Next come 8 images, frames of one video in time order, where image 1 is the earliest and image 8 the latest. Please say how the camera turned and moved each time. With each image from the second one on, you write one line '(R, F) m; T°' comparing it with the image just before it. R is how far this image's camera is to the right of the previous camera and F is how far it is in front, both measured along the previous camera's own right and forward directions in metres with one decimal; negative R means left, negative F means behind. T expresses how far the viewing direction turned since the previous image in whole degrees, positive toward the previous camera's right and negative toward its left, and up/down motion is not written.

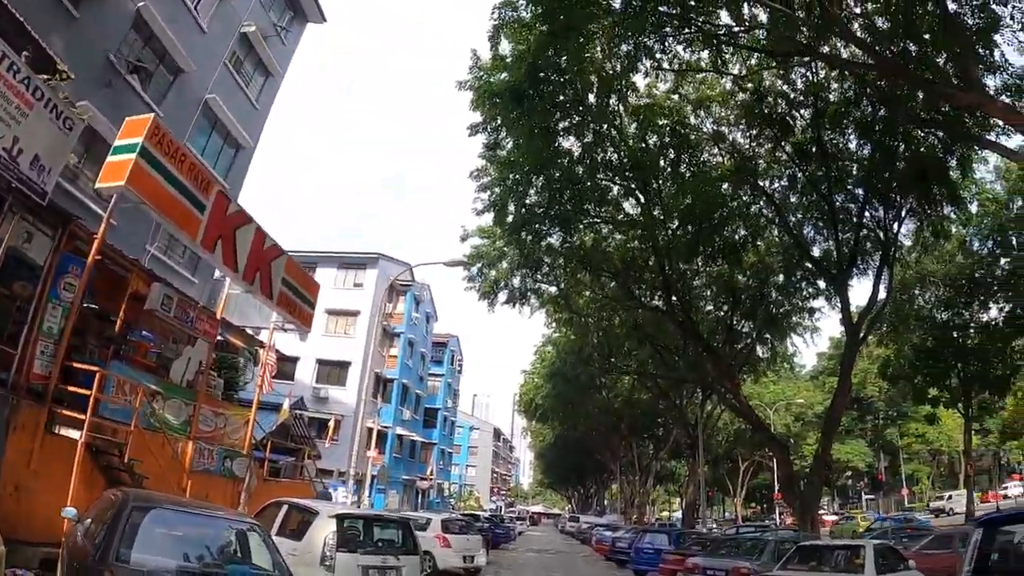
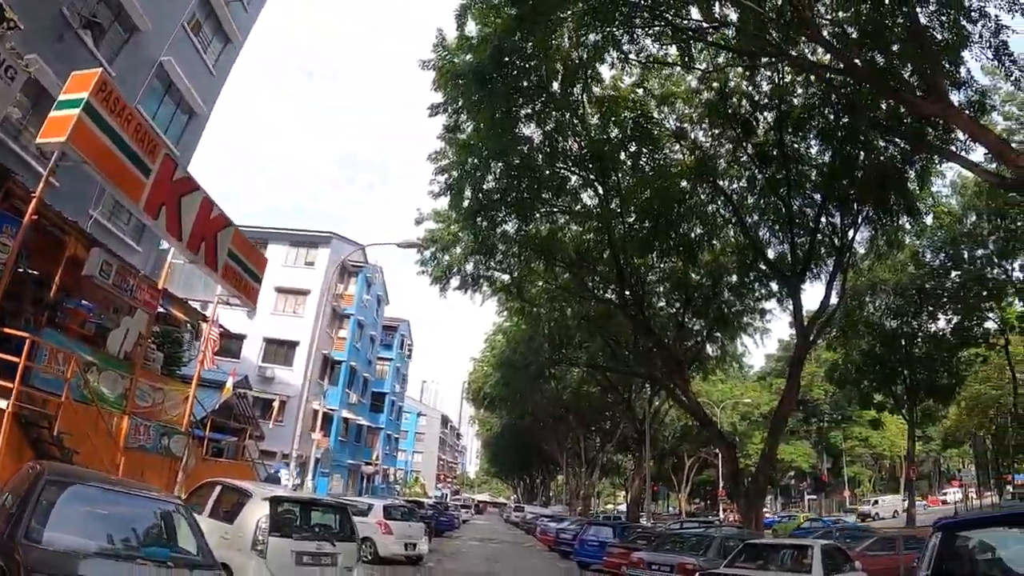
(0.0, +0.2) m; +3°
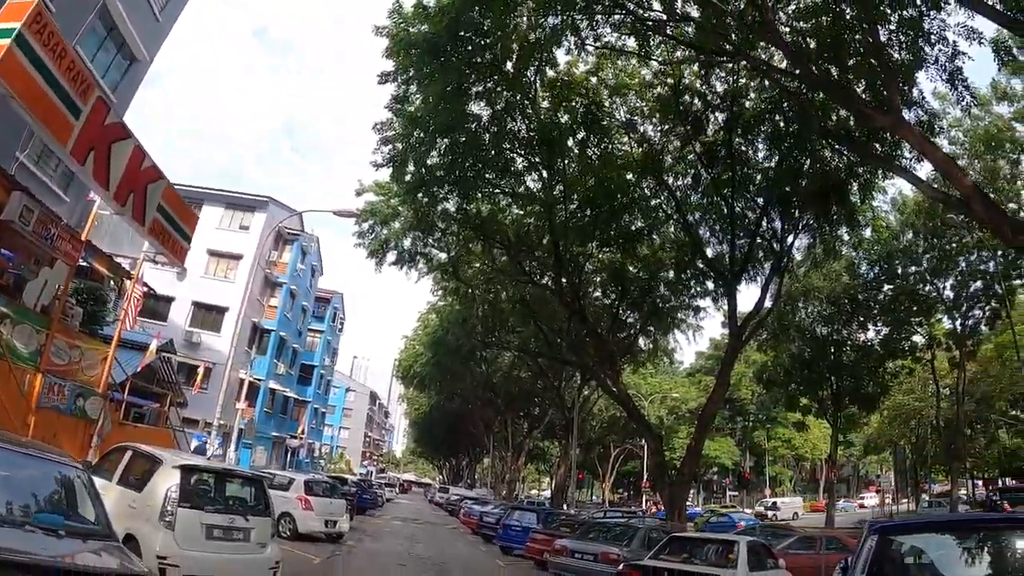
(0.0, +0.2) m; +5°
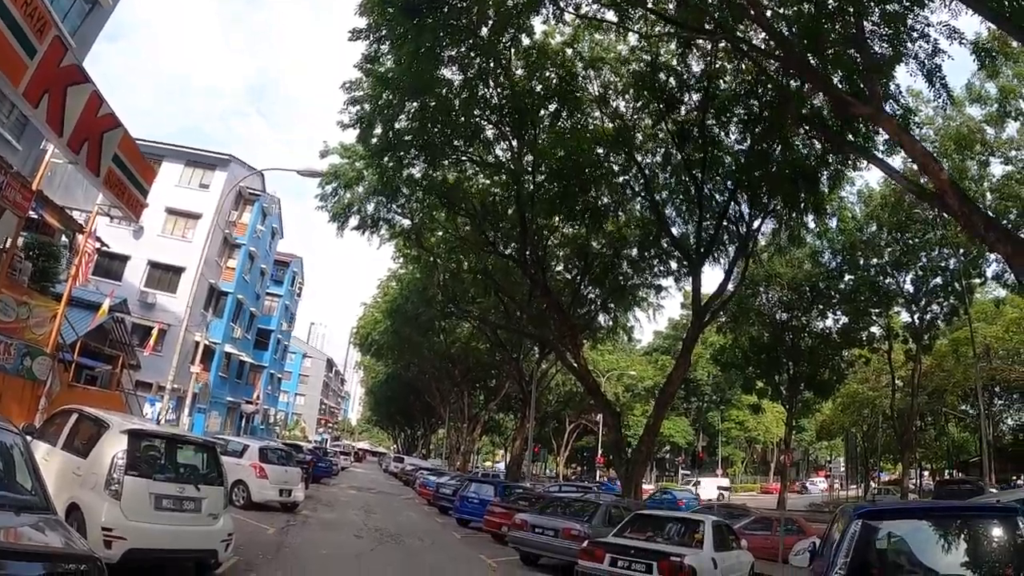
(-0.1, +0.2) m; +3°
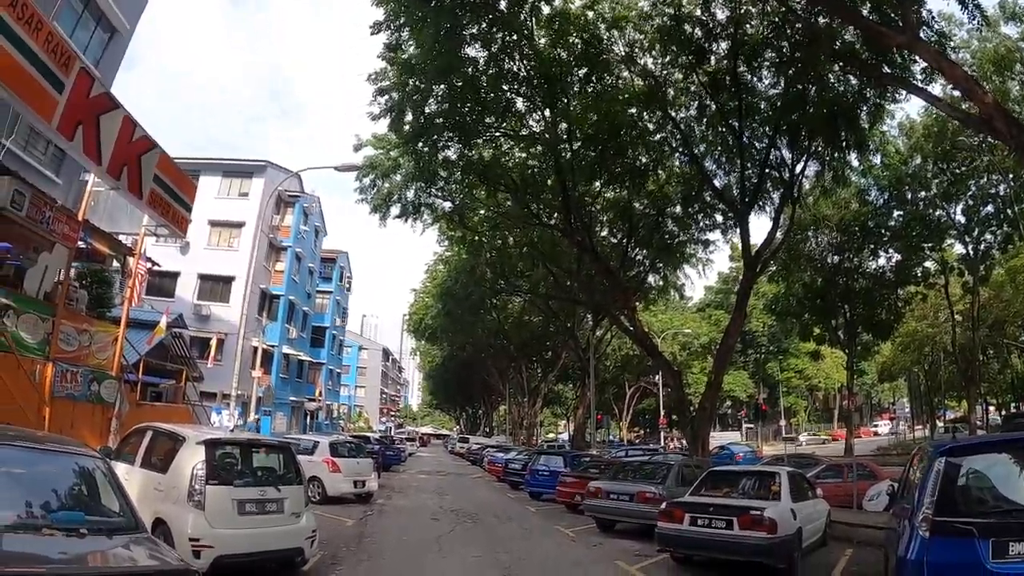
(0.0, 0.0) m; -4°
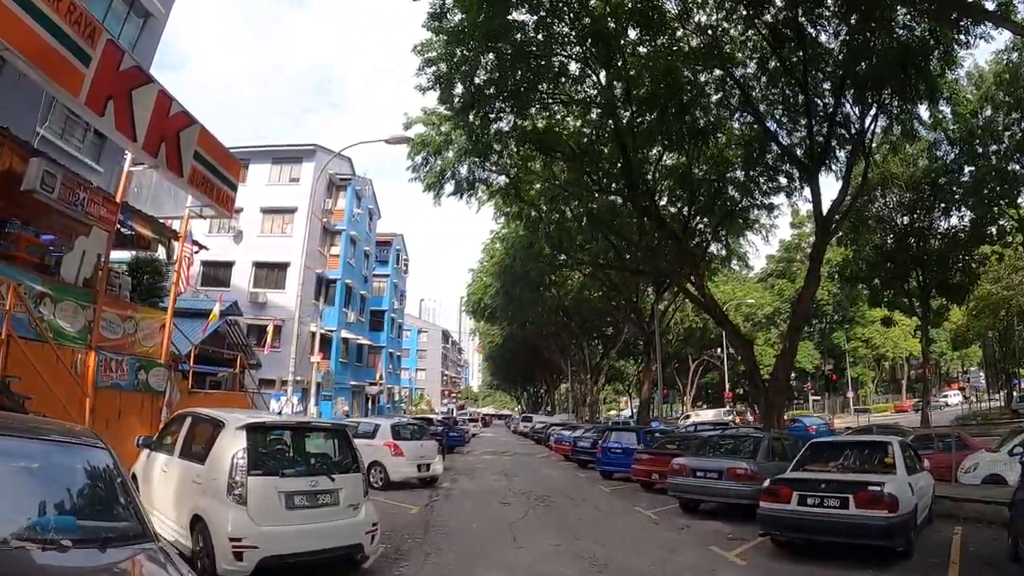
(-0.1, +0.5) m; -4°
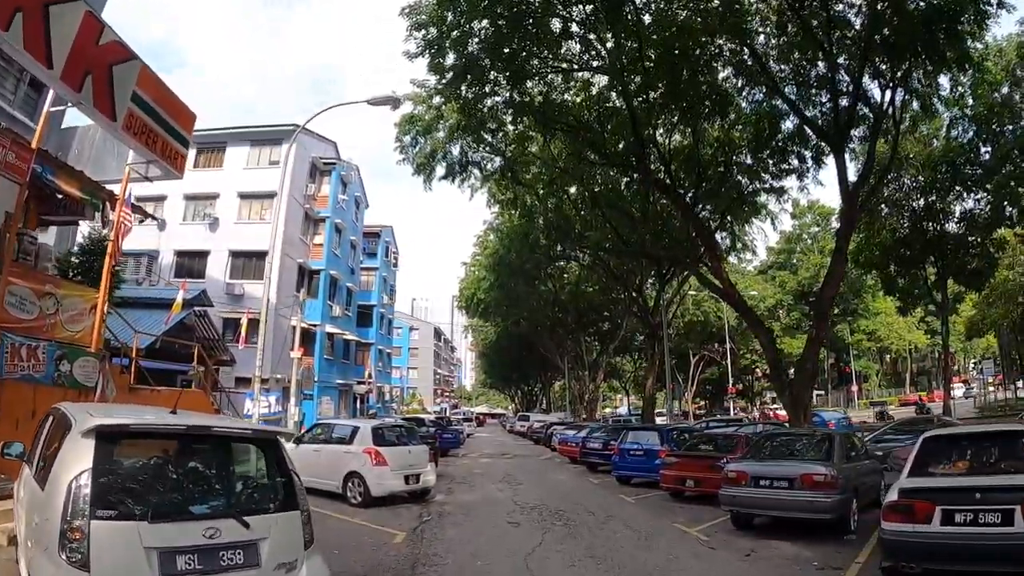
(-0.1, +1.3) m; +1°
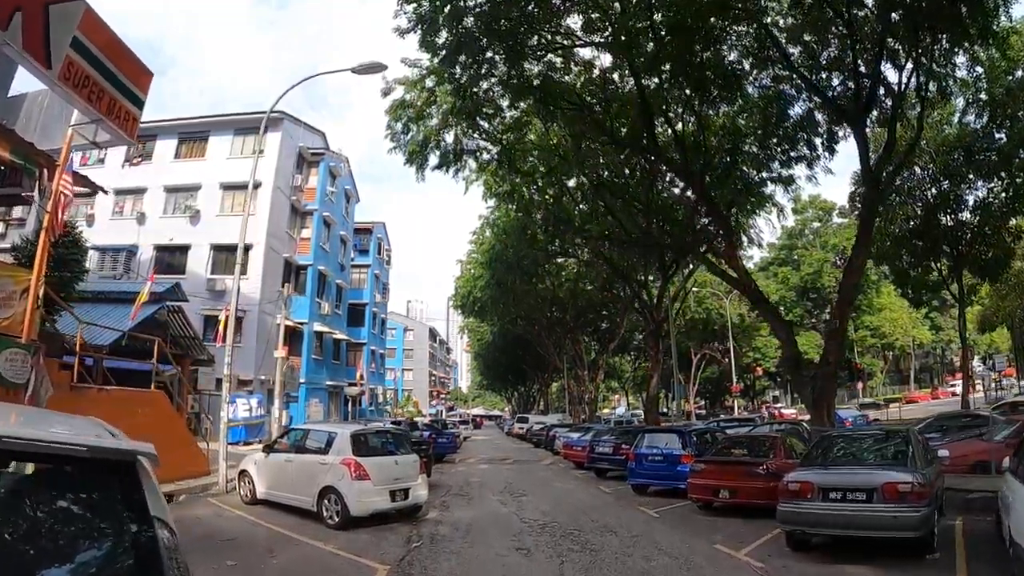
(-0.1, +0.9) m; 0°
